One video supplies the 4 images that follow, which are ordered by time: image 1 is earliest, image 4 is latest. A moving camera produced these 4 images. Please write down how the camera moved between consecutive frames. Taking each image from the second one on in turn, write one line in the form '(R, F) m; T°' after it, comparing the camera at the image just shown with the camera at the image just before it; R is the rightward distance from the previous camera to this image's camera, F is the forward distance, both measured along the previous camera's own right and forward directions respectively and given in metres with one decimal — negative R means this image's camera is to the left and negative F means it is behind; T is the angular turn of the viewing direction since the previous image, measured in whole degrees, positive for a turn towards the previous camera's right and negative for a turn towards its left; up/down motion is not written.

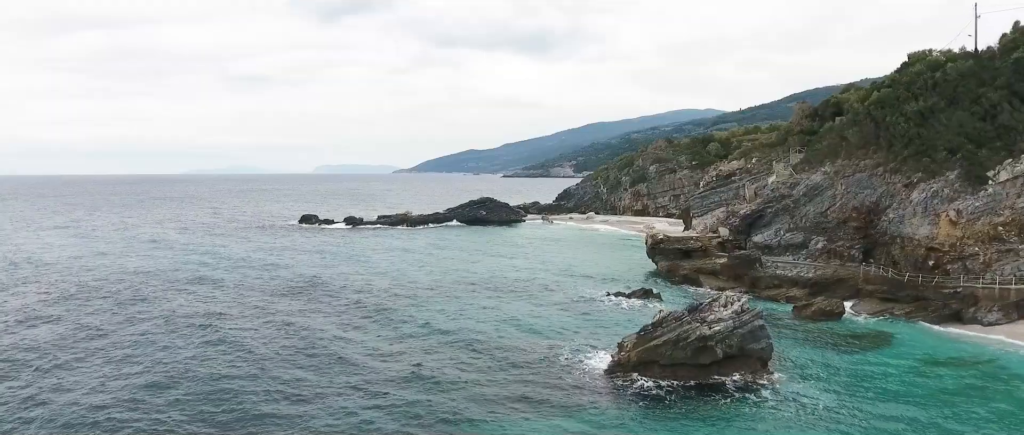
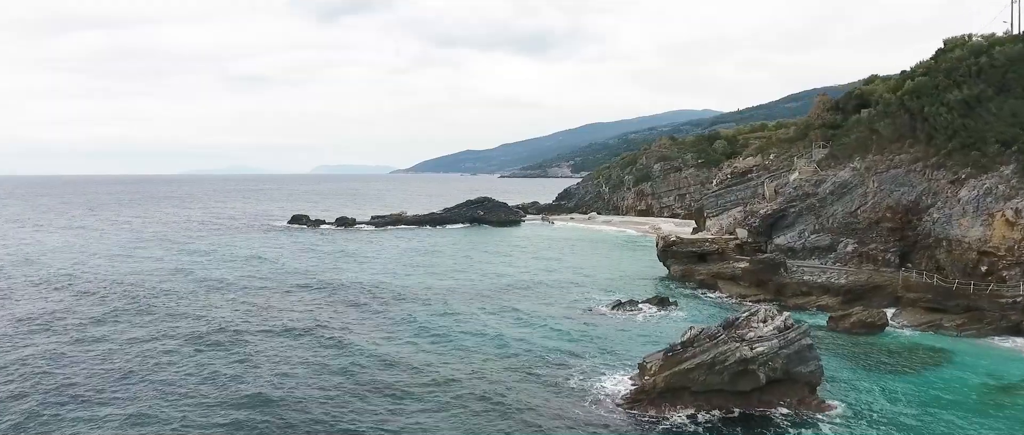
(-0.2, +3.6) m; 0°
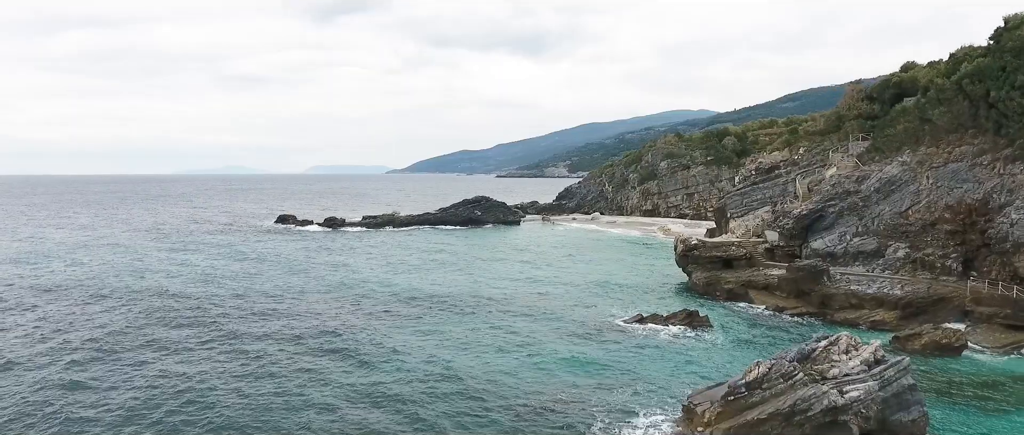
(-0.4, +4.8) m; 0°
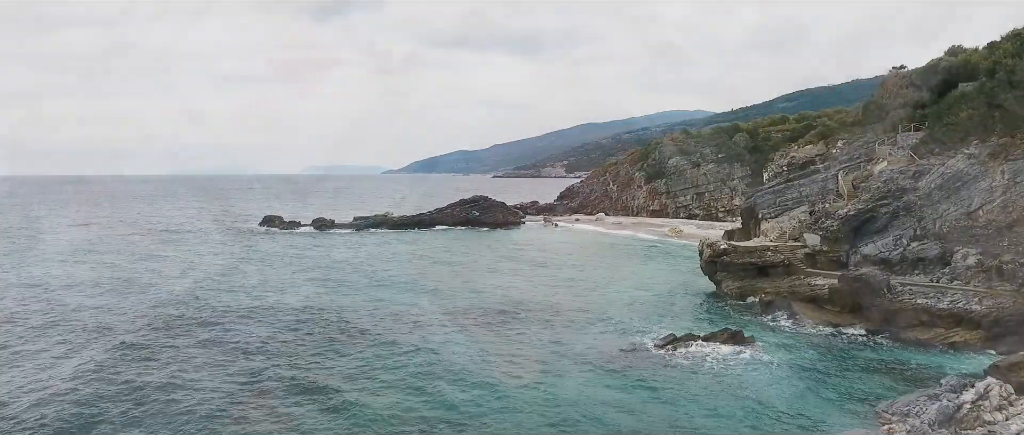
(-0.5, +4.8) m; 0°
